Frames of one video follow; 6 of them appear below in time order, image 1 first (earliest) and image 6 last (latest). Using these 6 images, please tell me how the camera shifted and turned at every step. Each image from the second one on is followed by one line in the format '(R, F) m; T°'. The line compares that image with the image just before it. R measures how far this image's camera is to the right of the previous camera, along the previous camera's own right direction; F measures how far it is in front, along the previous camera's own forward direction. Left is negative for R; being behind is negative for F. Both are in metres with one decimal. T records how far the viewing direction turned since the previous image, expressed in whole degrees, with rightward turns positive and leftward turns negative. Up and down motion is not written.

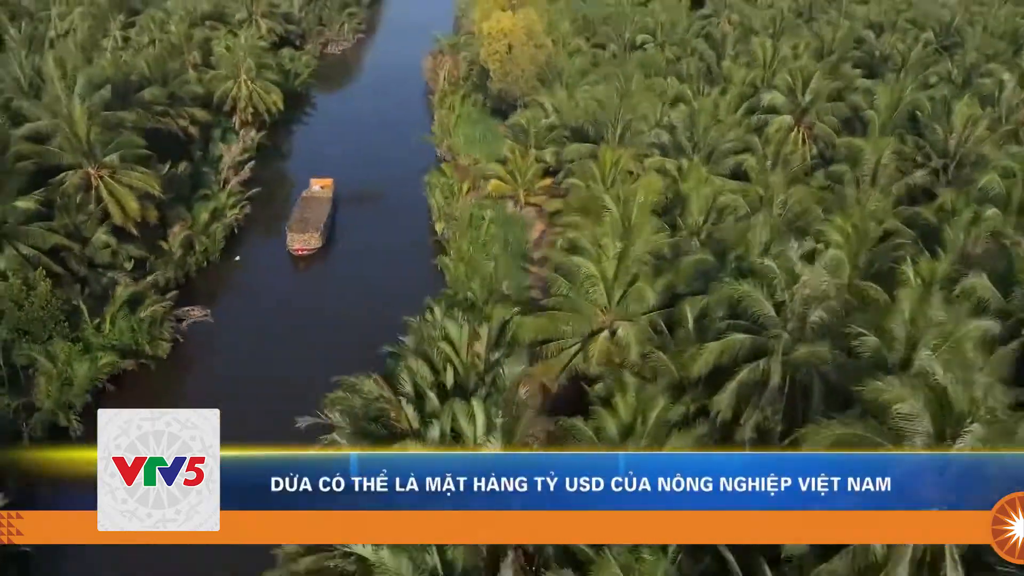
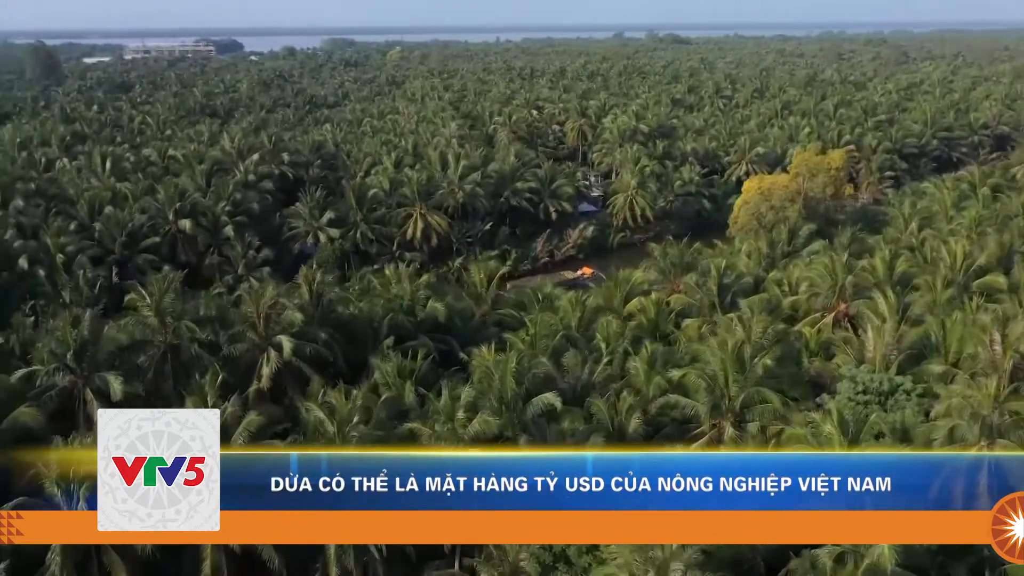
(+20.0, +2.0) m; -53°
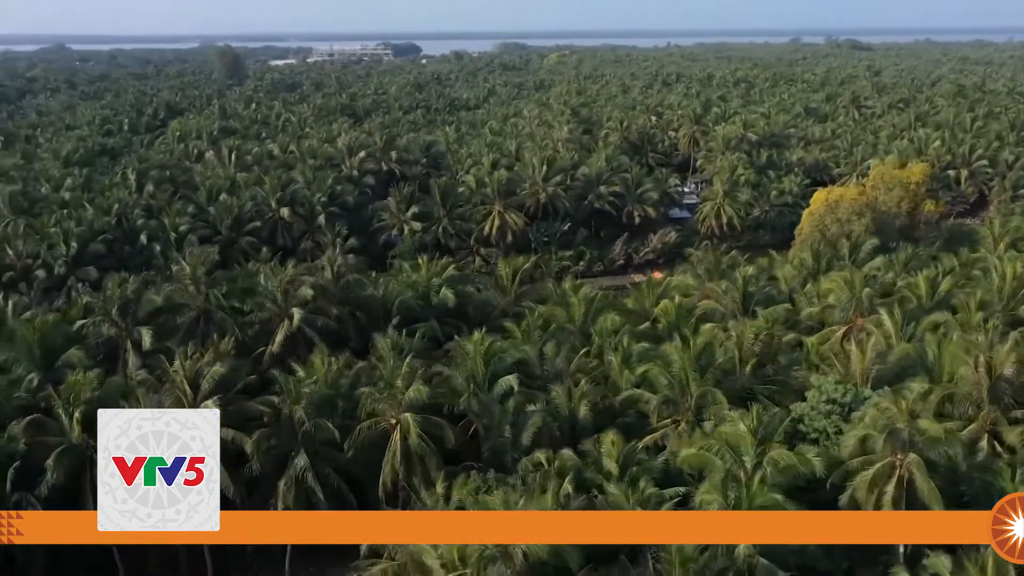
(+4.0, -1.2) m; -11°
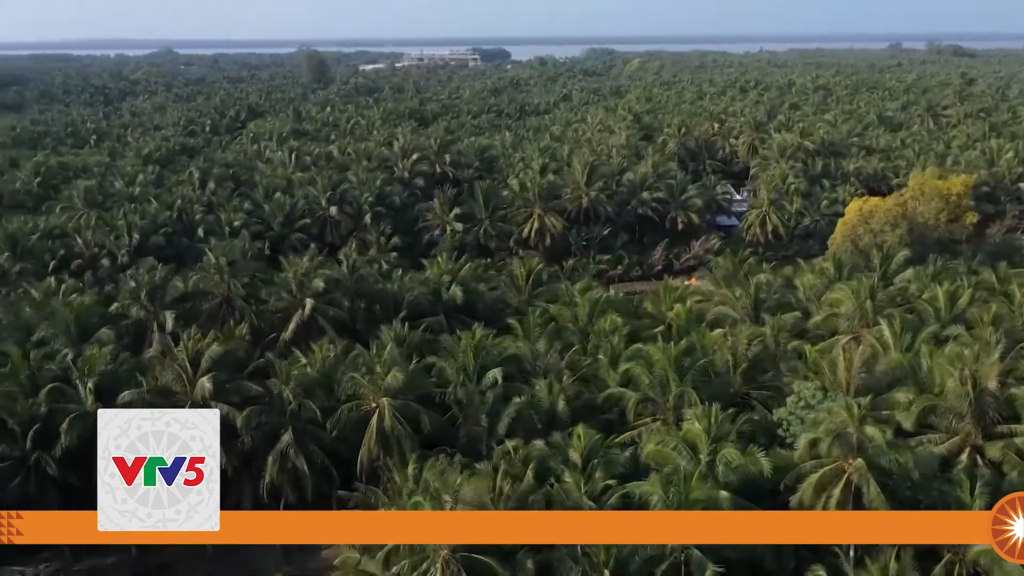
(+2.1, -0.8) m; -6°
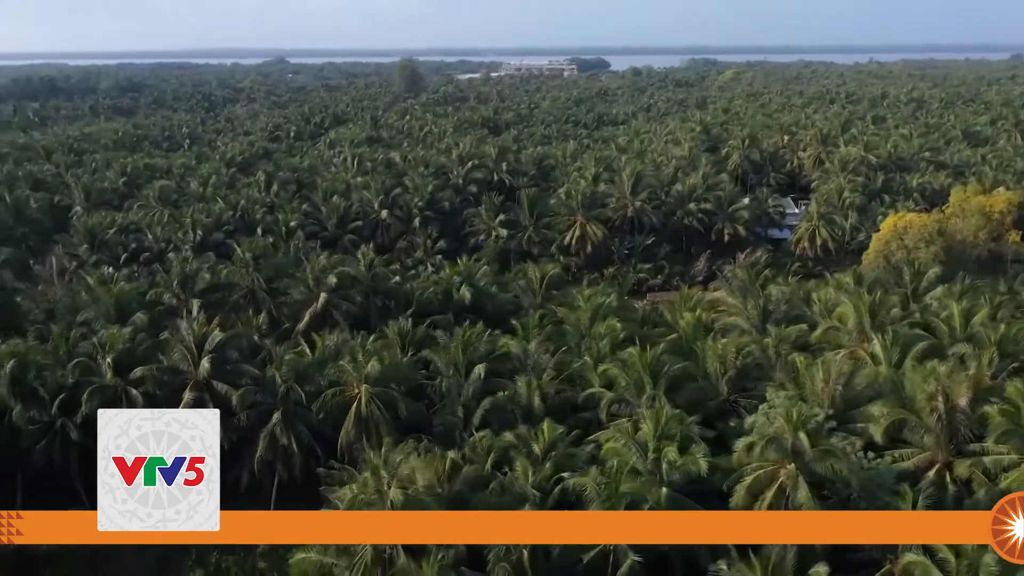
(+2.5, -0.9) m; -7°
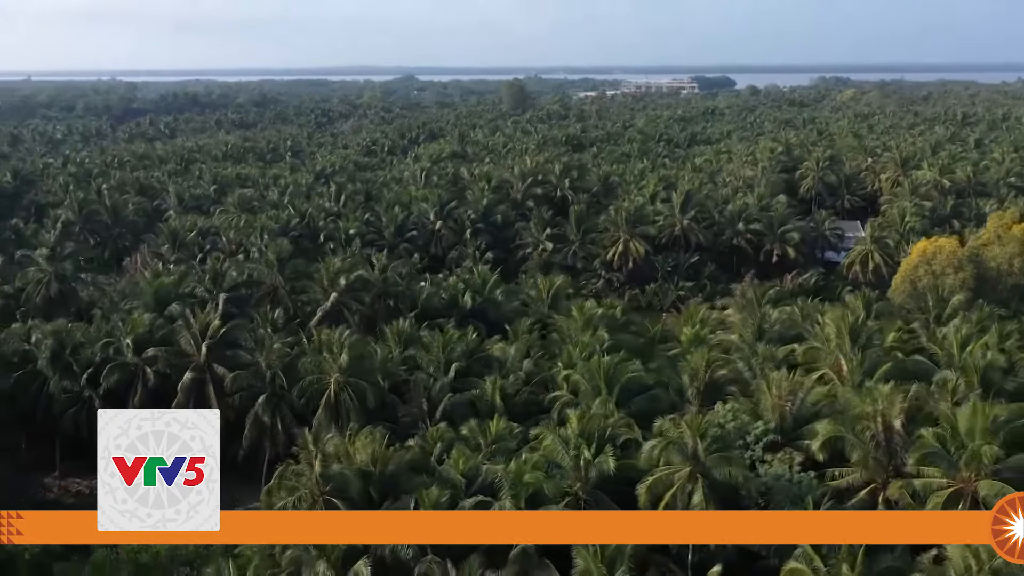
(+3.7, -1.1) m; -9°
